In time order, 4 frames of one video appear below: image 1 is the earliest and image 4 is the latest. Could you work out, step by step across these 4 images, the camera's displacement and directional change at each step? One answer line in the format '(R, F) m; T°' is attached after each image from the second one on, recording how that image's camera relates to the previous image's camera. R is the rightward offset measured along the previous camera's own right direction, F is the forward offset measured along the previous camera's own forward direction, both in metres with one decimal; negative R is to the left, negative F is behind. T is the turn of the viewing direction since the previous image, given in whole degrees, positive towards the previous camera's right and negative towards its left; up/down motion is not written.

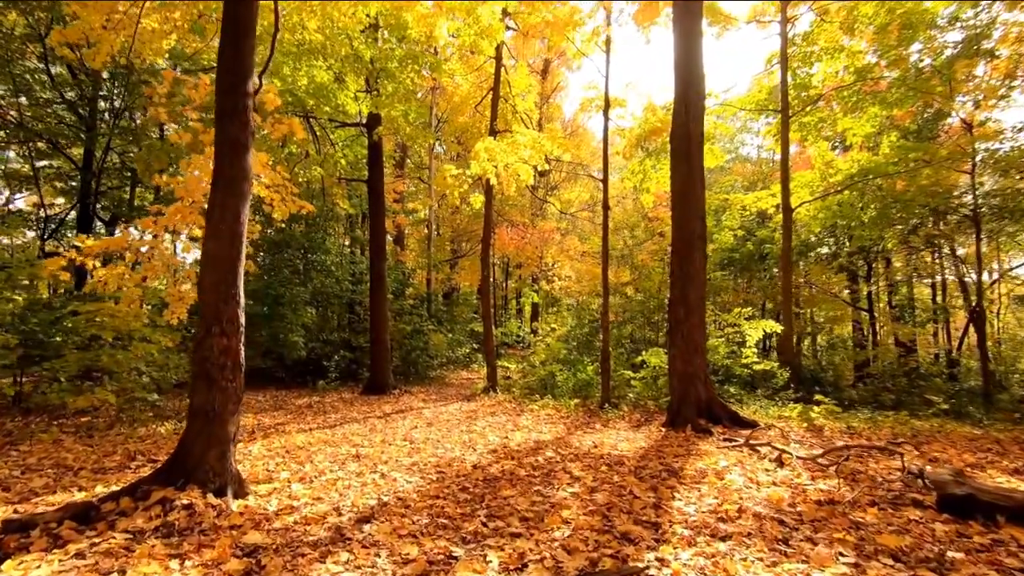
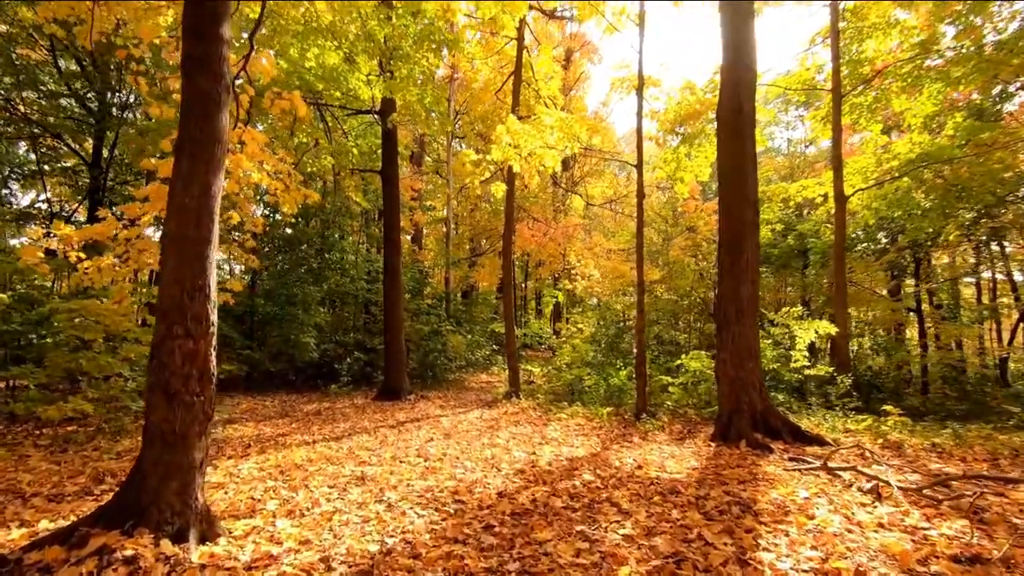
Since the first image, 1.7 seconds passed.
(-0.1, +0.8) m; -2°
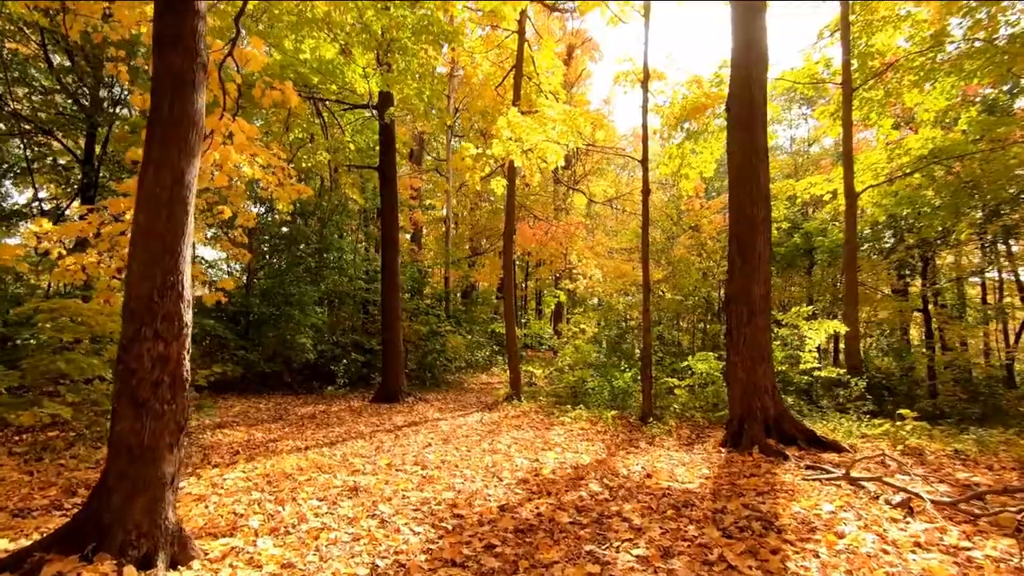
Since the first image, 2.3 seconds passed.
(0.0, +0.3) m; 0°
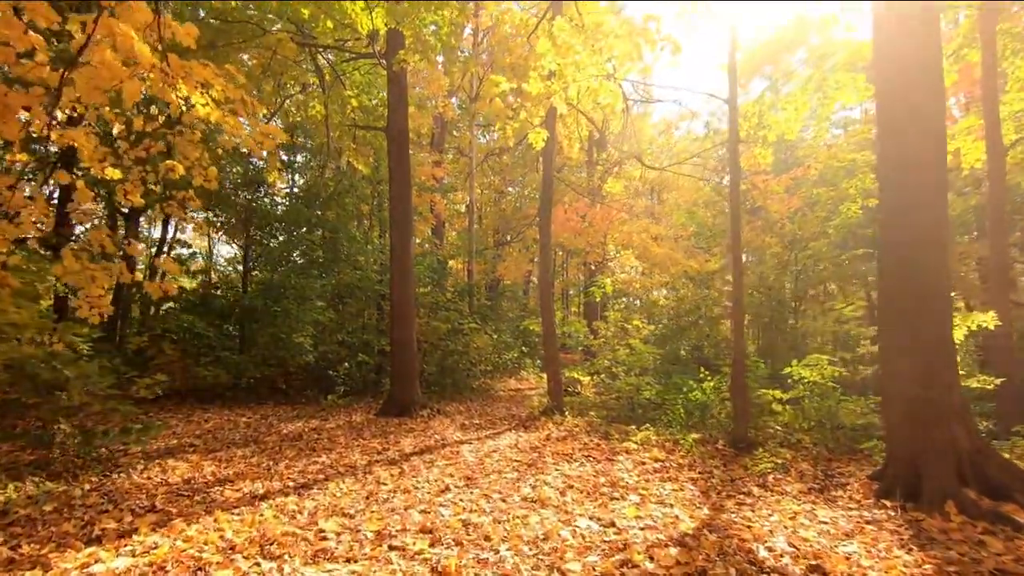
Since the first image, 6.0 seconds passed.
(-0.3, +2.0) m; -3°
